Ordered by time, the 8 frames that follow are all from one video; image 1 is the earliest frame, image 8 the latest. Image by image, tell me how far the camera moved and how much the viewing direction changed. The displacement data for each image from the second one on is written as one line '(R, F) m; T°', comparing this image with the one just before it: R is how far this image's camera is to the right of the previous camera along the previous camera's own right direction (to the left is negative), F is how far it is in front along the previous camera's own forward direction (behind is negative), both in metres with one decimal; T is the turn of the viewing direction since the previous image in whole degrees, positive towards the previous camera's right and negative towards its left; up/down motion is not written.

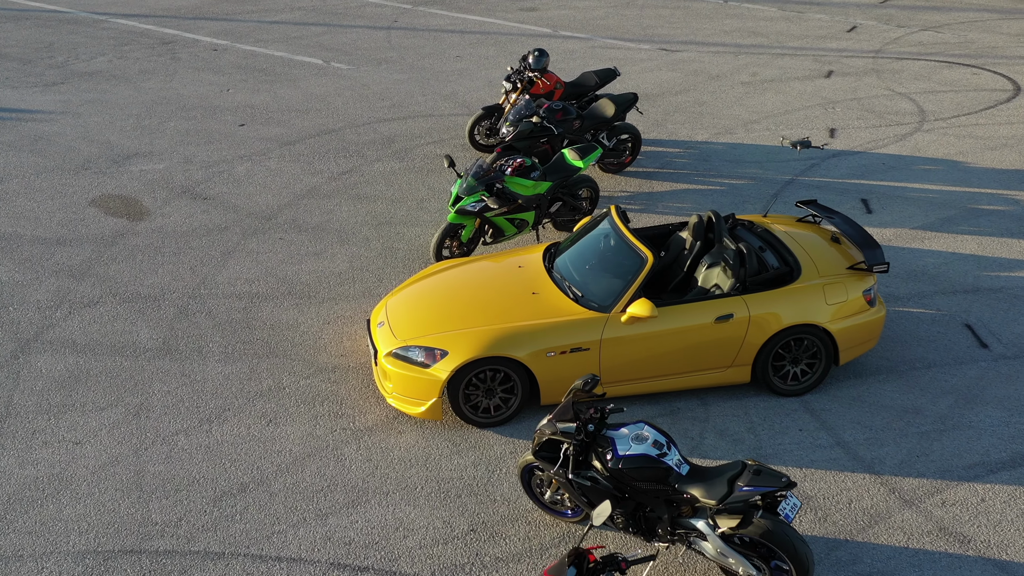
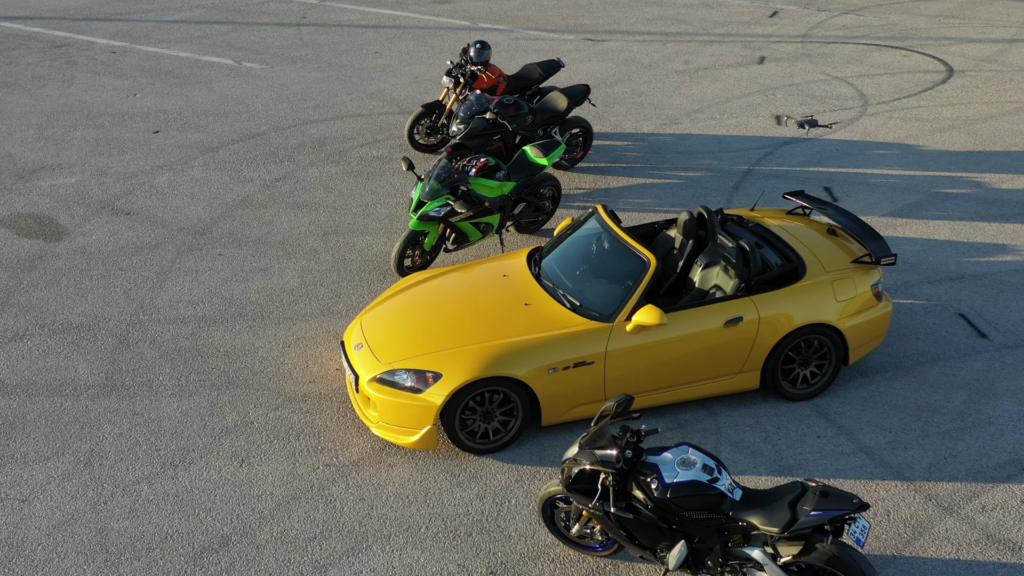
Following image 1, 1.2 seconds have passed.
(-0.6, +0.6) m; +6°
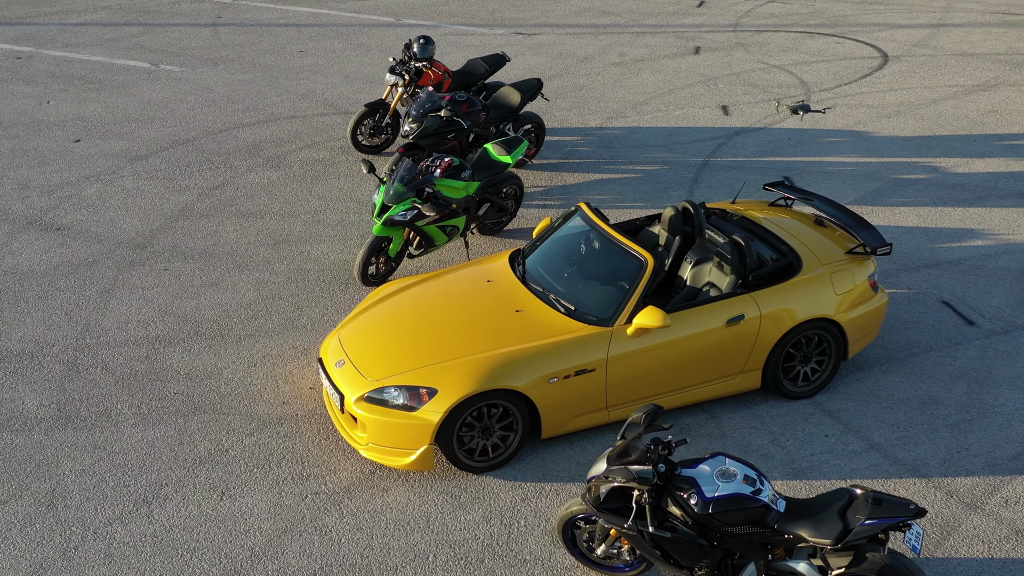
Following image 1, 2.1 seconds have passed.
(-0.5, +0.4) m; +5°
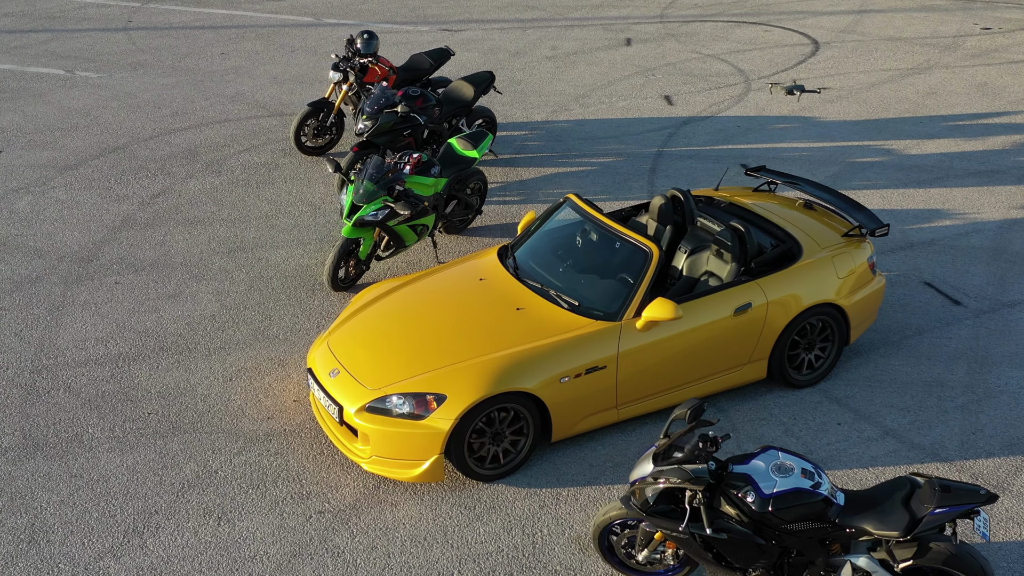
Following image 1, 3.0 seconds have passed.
(-0.5, +0.3) m; +5°
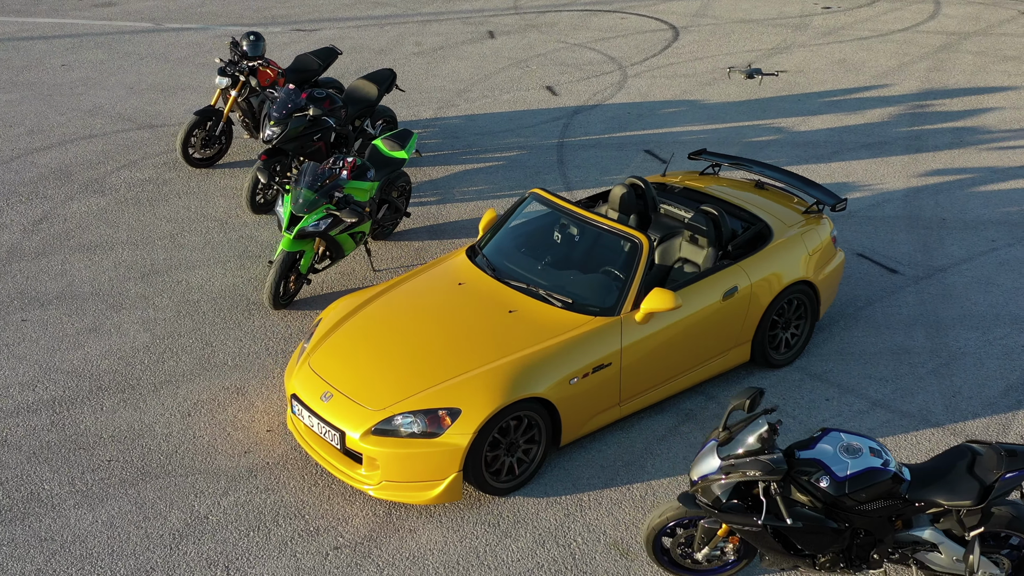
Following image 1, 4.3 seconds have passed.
(-0.9, +0.3) m; +9°
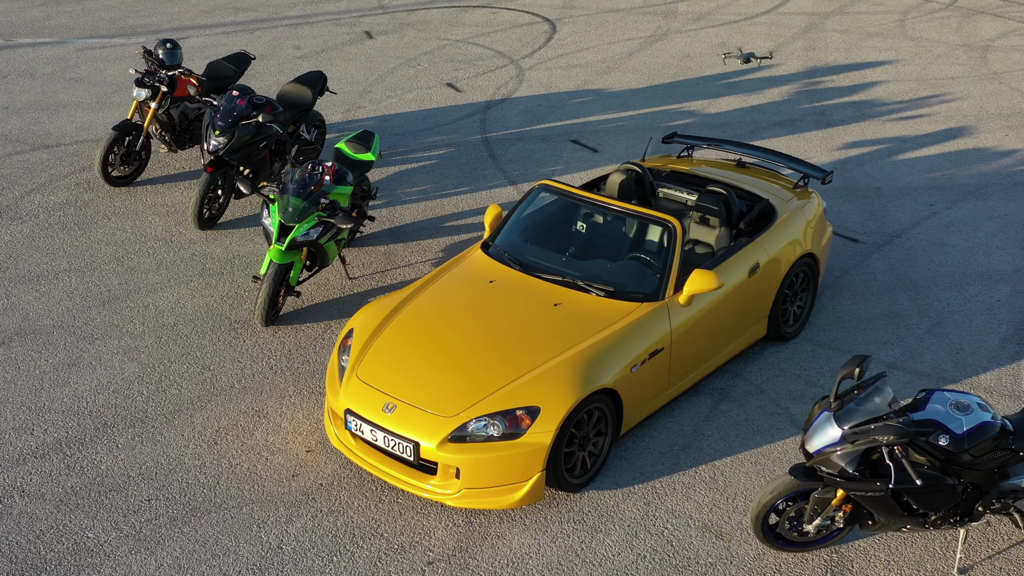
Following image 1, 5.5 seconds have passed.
(-1.1, +0.2) m; +10°
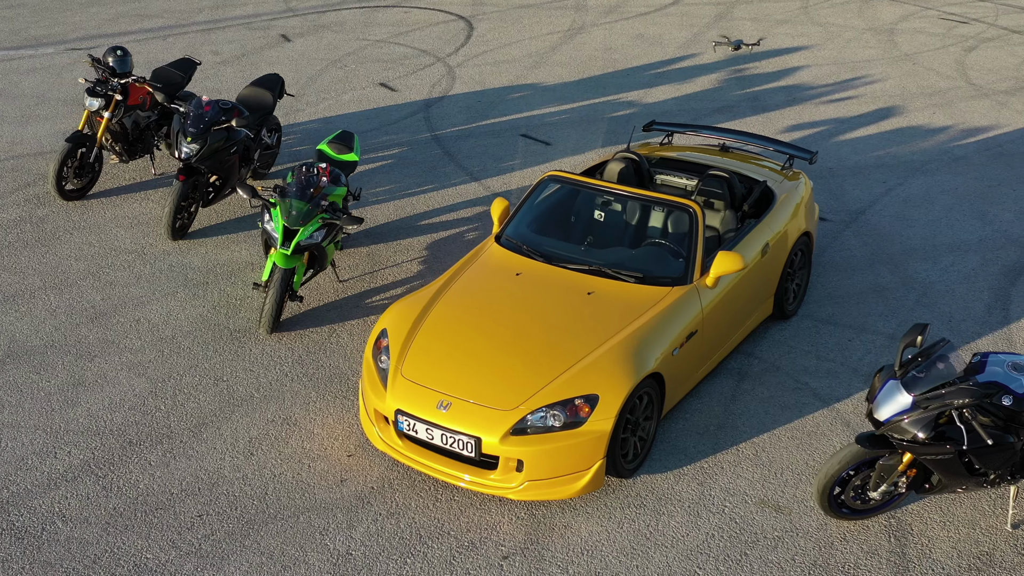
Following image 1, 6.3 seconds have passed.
(-0.8, 0.0) m; +7°
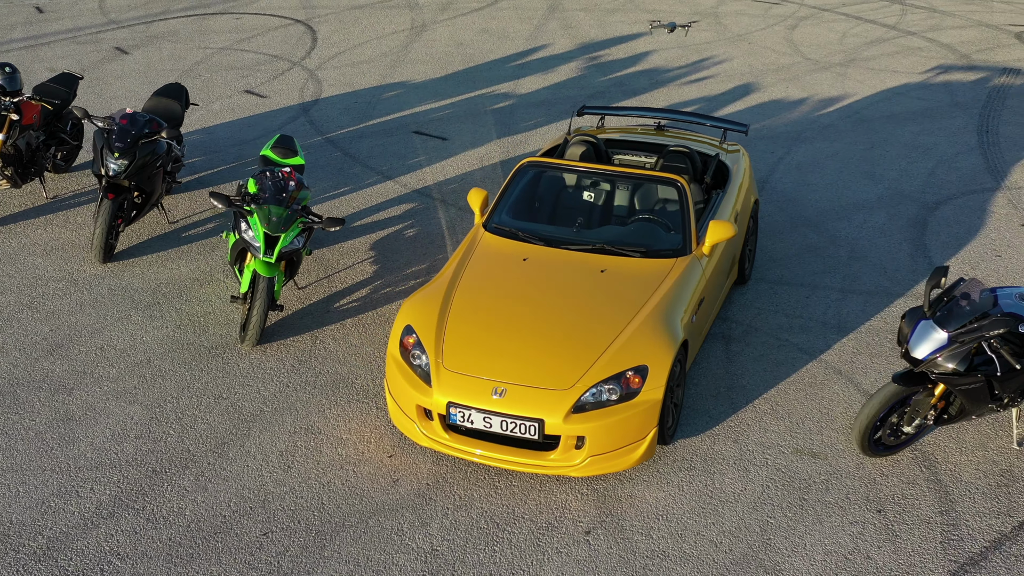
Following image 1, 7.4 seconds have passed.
(-1.2, 0.0) m; +11°
